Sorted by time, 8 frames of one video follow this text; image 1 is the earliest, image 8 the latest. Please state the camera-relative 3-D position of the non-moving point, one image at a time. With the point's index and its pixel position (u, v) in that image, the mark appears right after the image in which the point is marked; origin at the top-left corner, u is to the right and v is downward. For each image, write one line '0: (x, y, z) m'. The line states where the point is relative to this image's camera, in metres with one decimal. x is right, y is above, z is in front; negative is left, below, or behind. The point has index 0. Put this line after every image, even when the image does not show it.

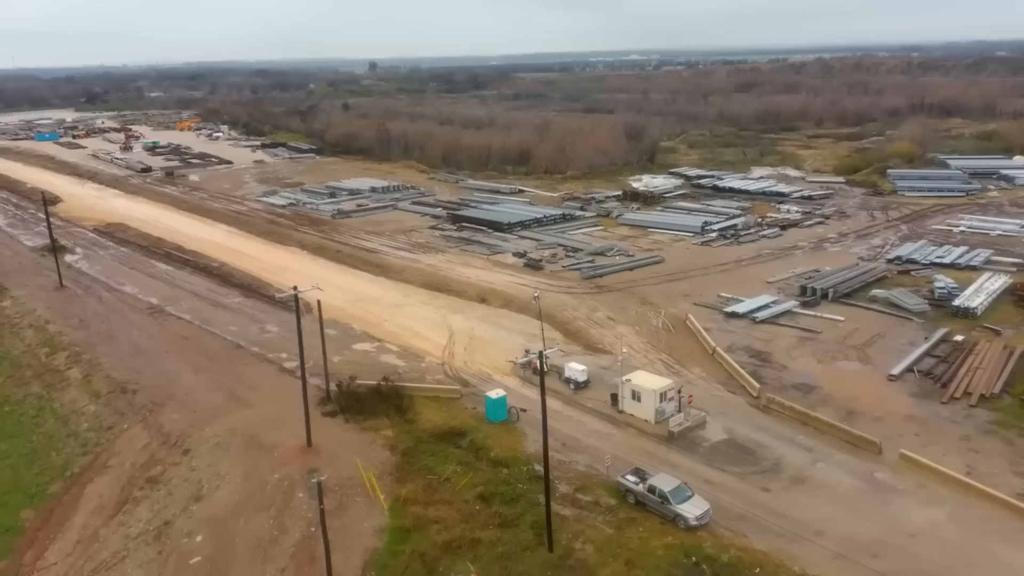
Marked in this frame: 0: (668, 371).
0: (+4.2, -2.2, +18.4) m
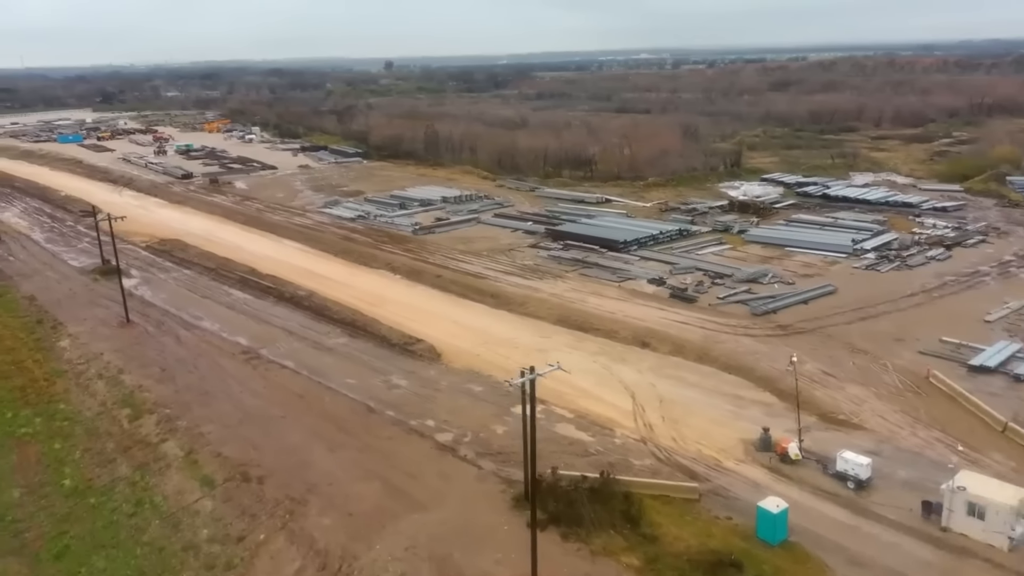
0: (+9.1, -3.5, +14.0) m
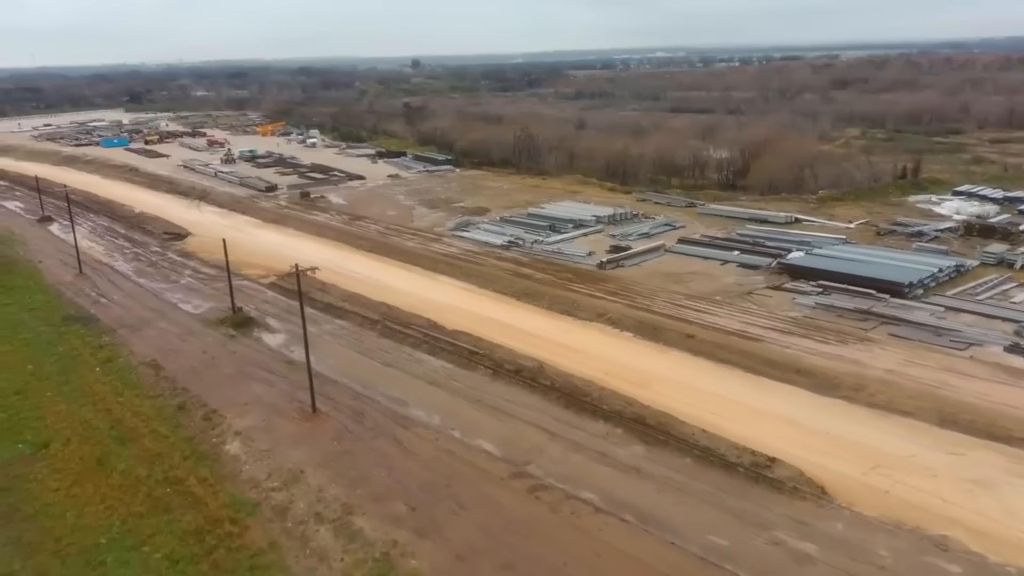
0: (+17.1, -5.4, +7.2) m
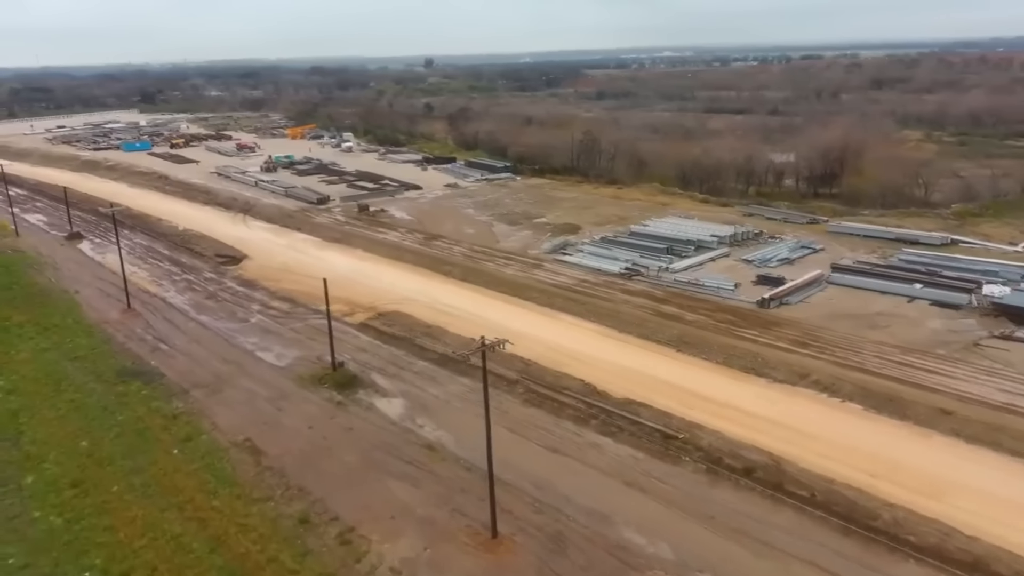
0: (+21.5, -6.7, +2.5) m
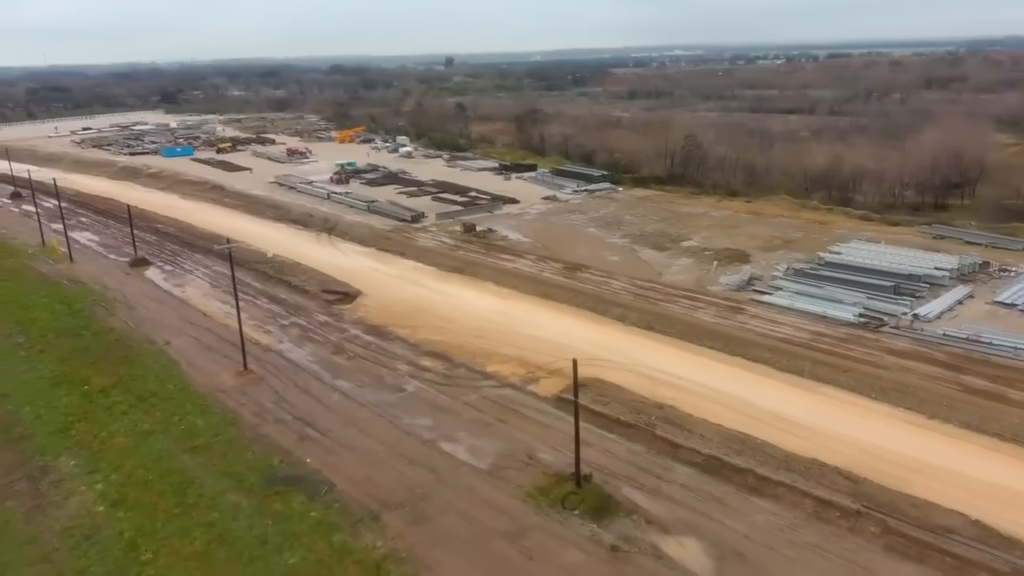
0: (+27.4, -8.4, -3.0) m
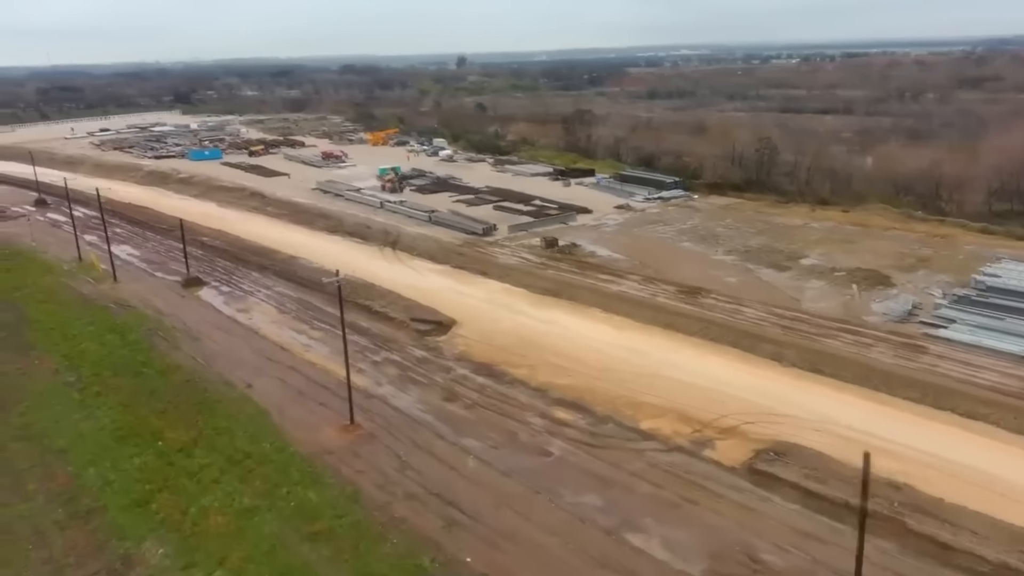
0: (+31.0, -9.3, -6.3) m
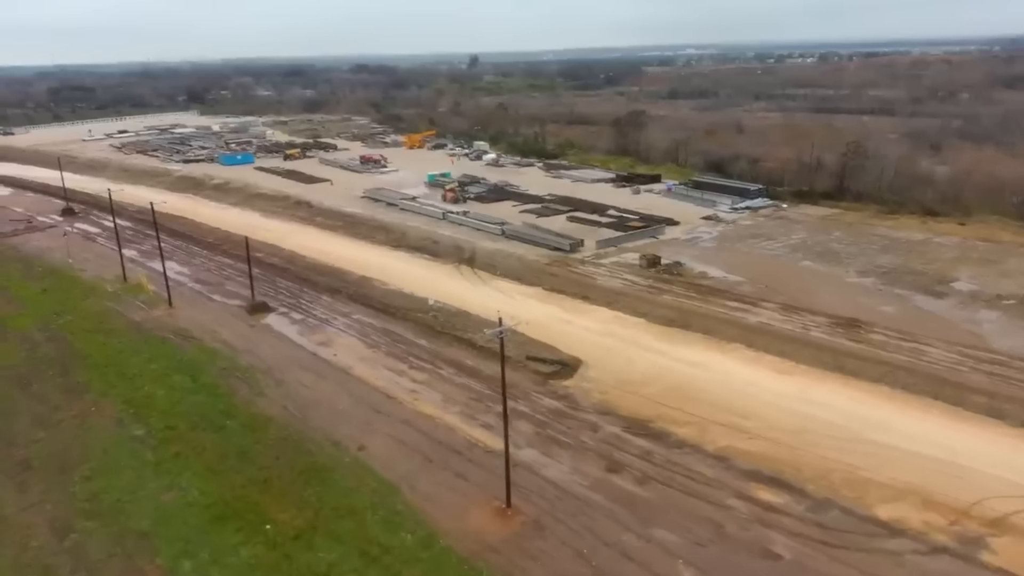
0: (+34.6, -10.3, -9.7) m
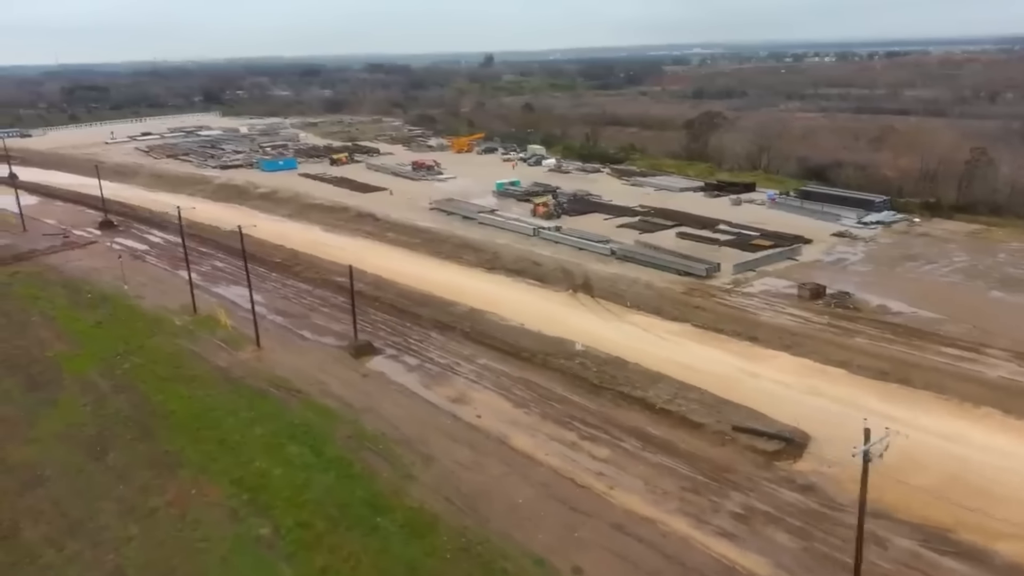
0: (+38.9, -11.5, -13.8) m
